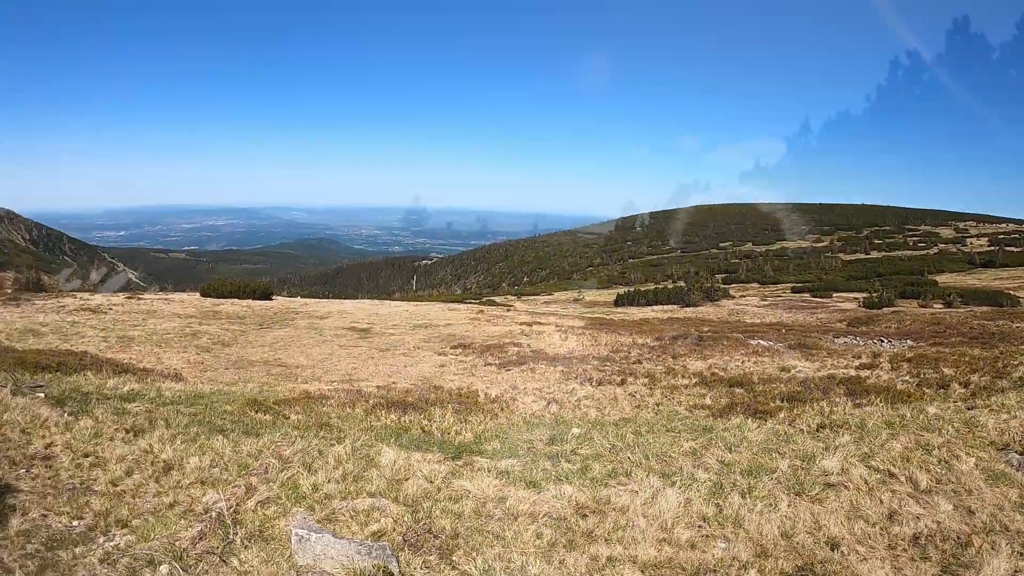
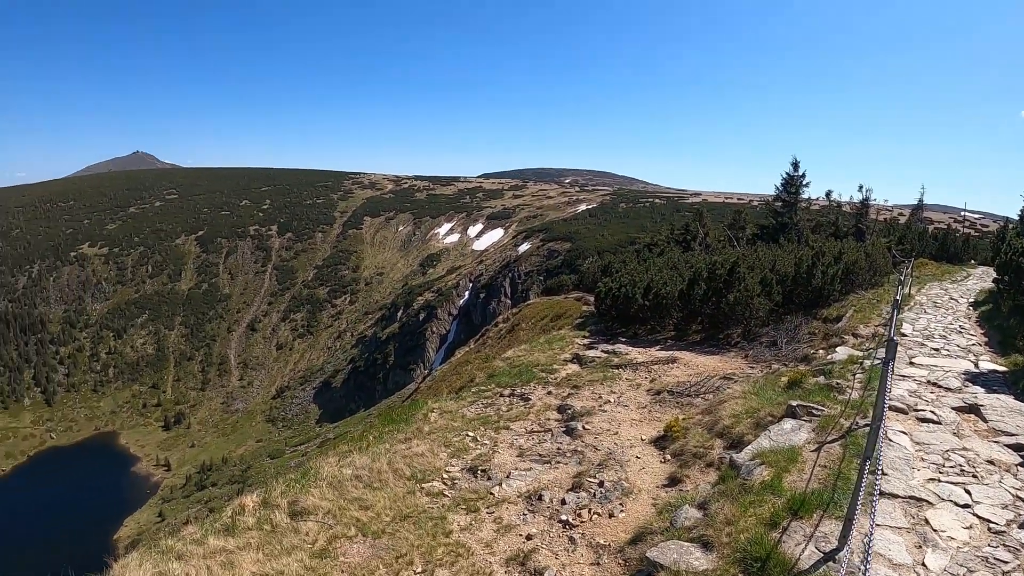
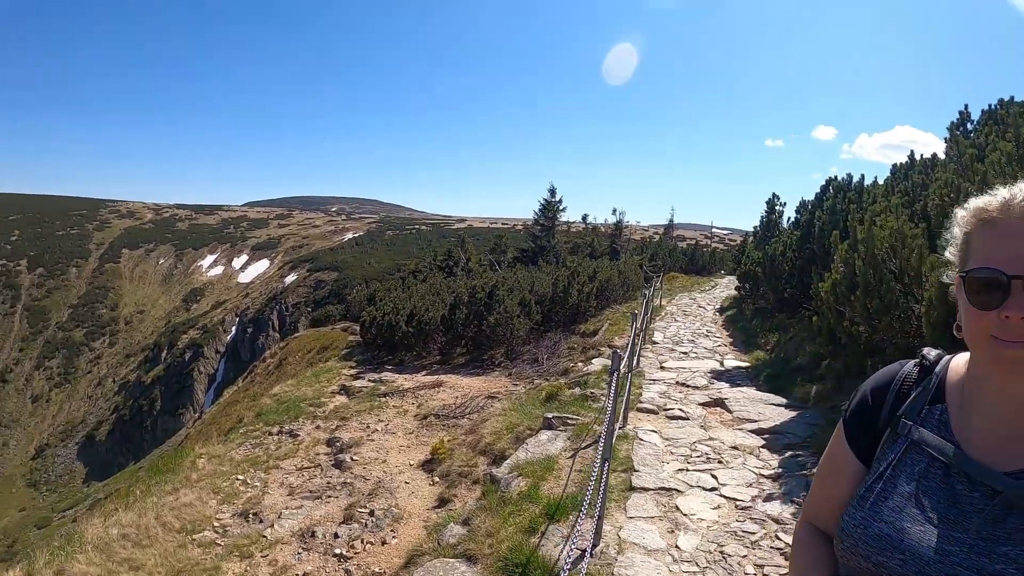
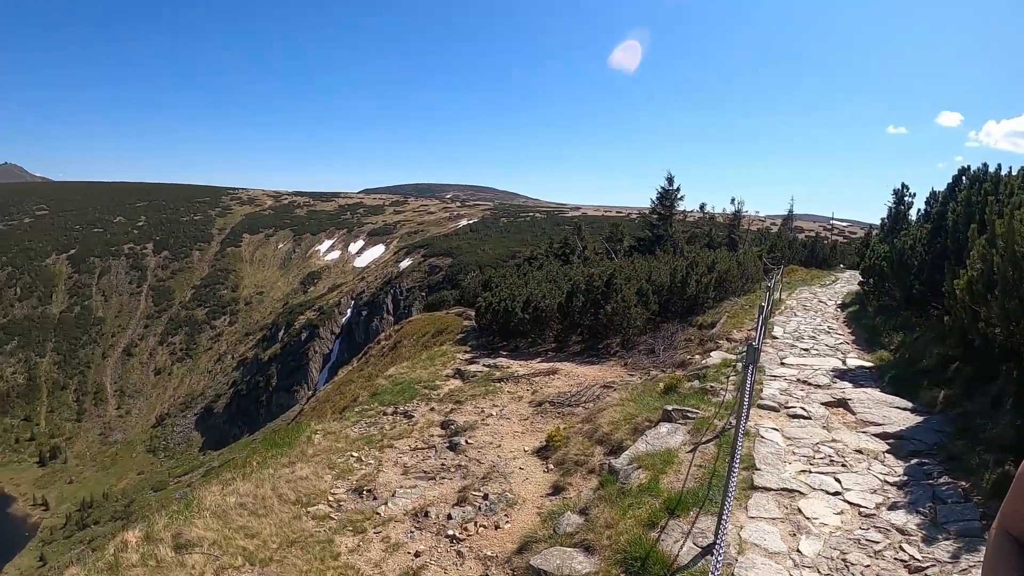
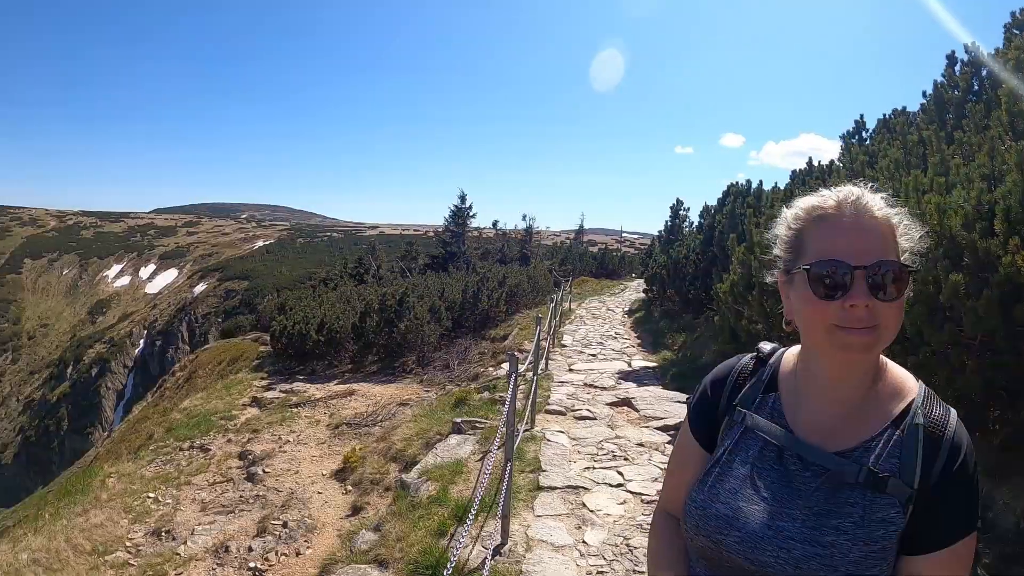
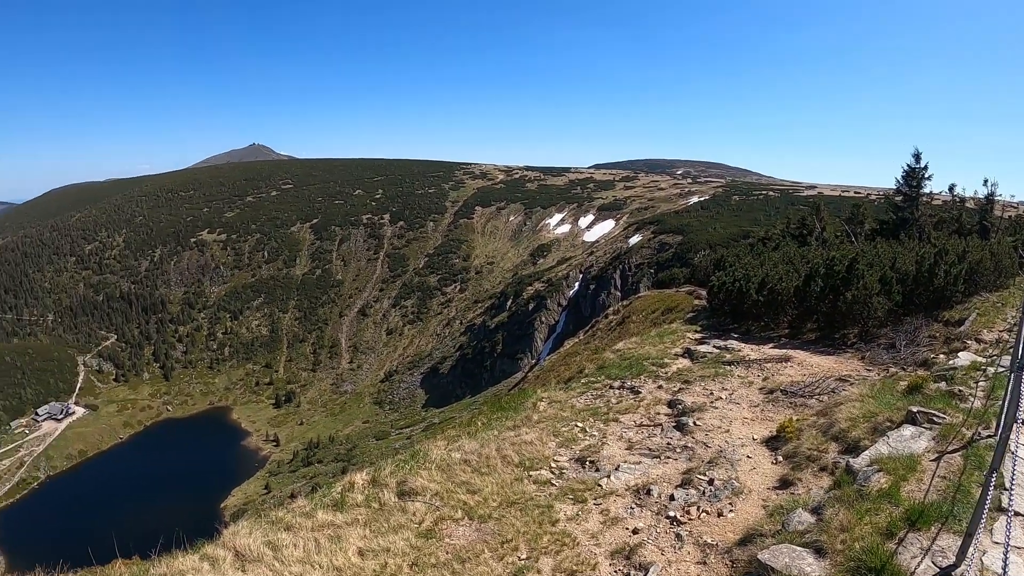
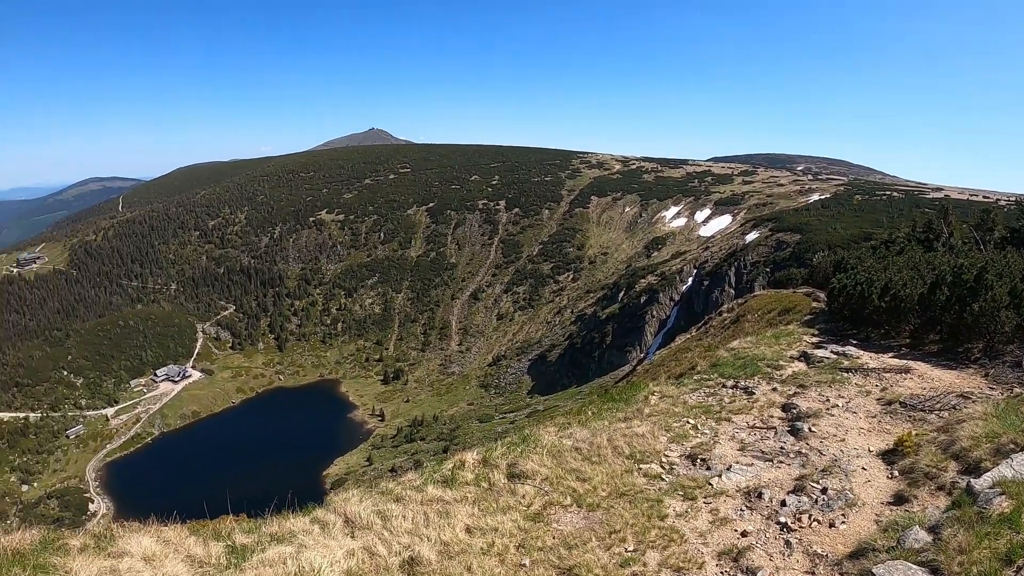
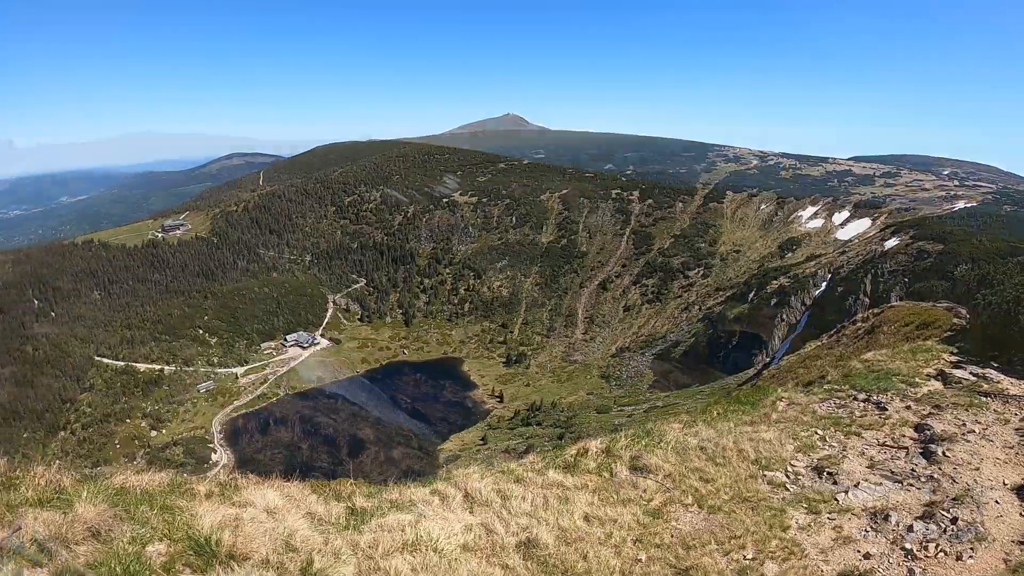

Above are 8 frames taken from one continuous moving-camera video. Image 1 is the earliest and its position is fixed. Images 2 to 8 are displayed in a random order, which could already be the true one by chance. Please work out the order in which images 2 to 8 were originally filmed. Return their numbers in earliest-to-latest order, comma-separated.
5, 3, 4, 2, 6, 7, 8
